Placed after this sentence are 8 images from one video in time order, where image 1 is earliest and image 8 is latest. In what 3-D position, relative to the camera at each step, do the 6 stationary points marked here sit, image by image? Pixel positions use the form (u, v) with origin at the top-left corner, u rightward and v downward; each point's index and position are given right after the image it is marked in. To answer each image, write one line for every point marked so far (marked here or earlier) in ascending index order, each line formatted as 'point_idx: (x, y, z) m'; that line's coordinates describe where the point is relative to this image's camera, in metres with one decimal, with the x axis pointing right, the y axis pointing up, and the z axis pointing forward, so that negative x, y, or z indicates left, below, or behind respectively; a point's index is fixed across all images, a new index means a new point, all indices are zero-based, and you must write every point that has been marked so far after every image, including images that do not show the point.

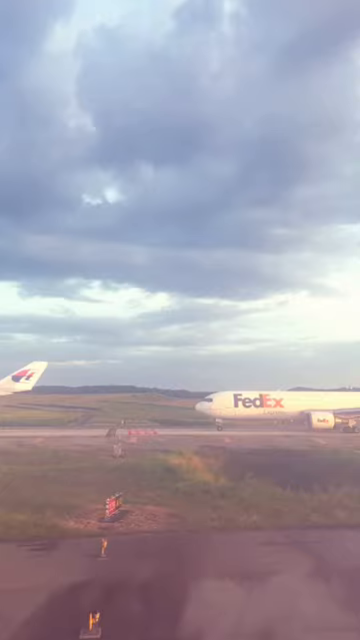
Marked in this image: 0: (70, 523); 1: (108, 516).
0: (-3.1, -5.8, +16.2) m
1: (-2.1, -5.9, +17.0) m
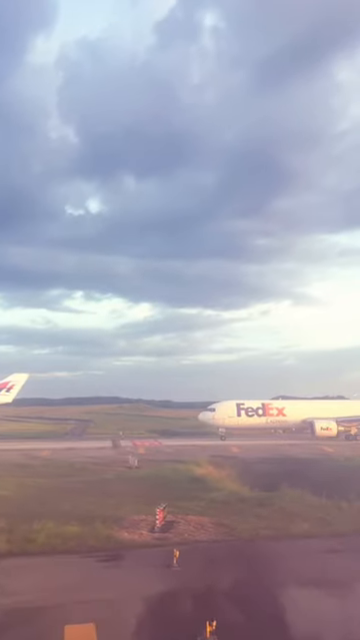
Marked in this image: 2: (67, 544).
0: (-1.6, -6.2, +16.3) m
1: (-0.6, -6.2, +17.1) m
2: (-3.0, -6.0, +15.1) m
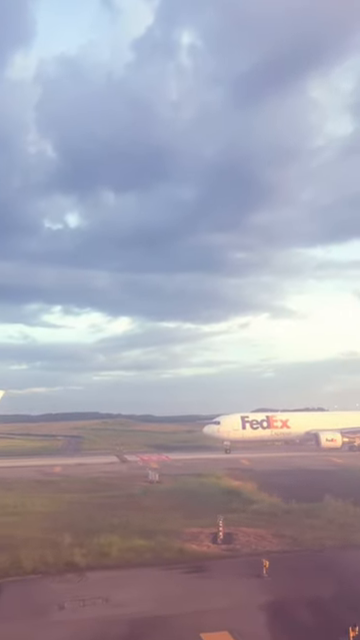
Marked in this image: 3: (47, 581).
0: (+0.4, -6.6, +16.5) m
1: (+1.3, -6.7, +17.3) m
2: (-1.0, -6.4, +15.3) m
3: (-3.0, -6.0, +13.2) m
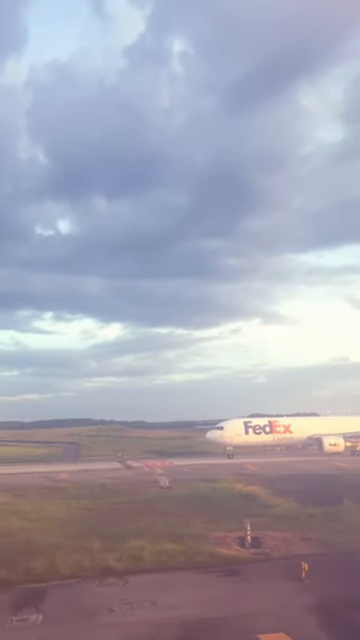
0: (+1.2, -6.7, +16.6) m
1: (+2.1, -6.8, +17.5) m
2: (-0.1, -6.5, +15.4) m
3: (-2.1, -6.2, +13.2) m
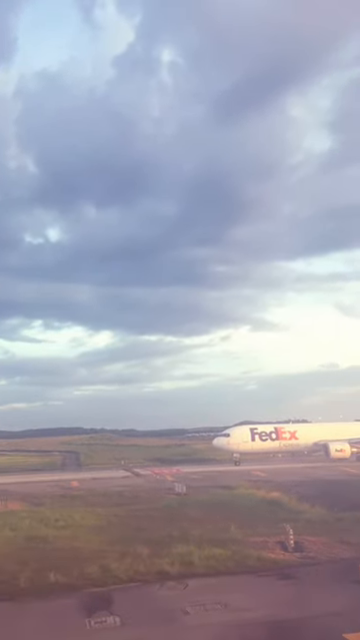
0: (+2.6, -7.0, +16.8) m
1: (+3.5, -7.1, +17.7) m
2: (+1.3, -6.7, +15.6) m
3: (-0.7, -6.3, +13.4) m
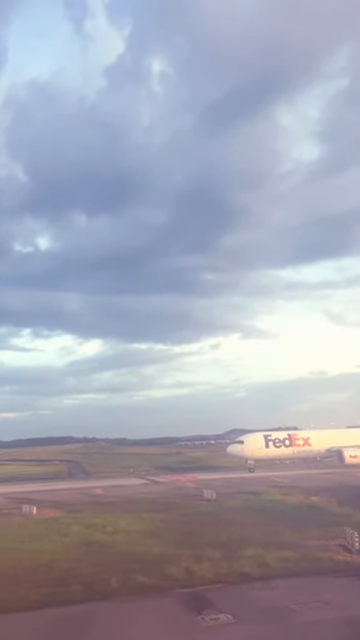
0: (+4.7, -7.2, +17.2) m
1: (+5.6, -7.3, +18.1) m
2: (+3.4, -6.9, +16.0) m
3: (+1.5, -6.5, +13.8) m
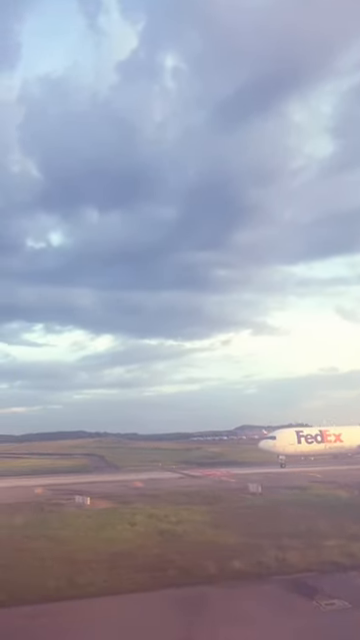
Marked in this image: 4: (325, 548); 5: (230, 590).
0: (+7.3, -7.1, +17.7) m
1: (+8.2, -7.2, +18.6) m
2: (+6.0, -6.9, +16.5) m
3: (+4.0, -6.5, +14.3) m
4: (+4.3, -6.9, +17.1) m
5: (+1.2, -6.7, +14.0) m
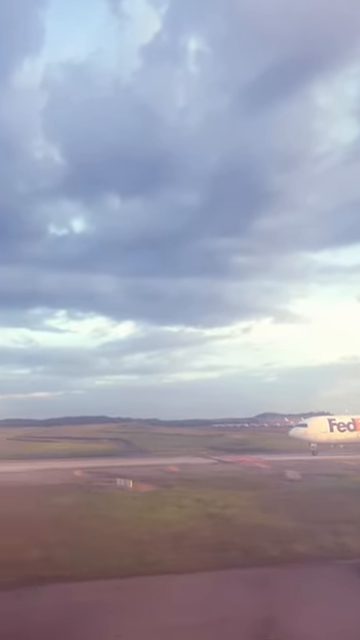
0: (+9.1, -6.7, +17.8) m
1: (+10.0, -6.8, +18.7) m
2: (+7.8, -6.5, +16.7) m
3: (+5.7, -6.2, +14.6) m
4: (+6.1, -6.5, +17.4) m
5: (+2.9, -6.3, +14.3) m
